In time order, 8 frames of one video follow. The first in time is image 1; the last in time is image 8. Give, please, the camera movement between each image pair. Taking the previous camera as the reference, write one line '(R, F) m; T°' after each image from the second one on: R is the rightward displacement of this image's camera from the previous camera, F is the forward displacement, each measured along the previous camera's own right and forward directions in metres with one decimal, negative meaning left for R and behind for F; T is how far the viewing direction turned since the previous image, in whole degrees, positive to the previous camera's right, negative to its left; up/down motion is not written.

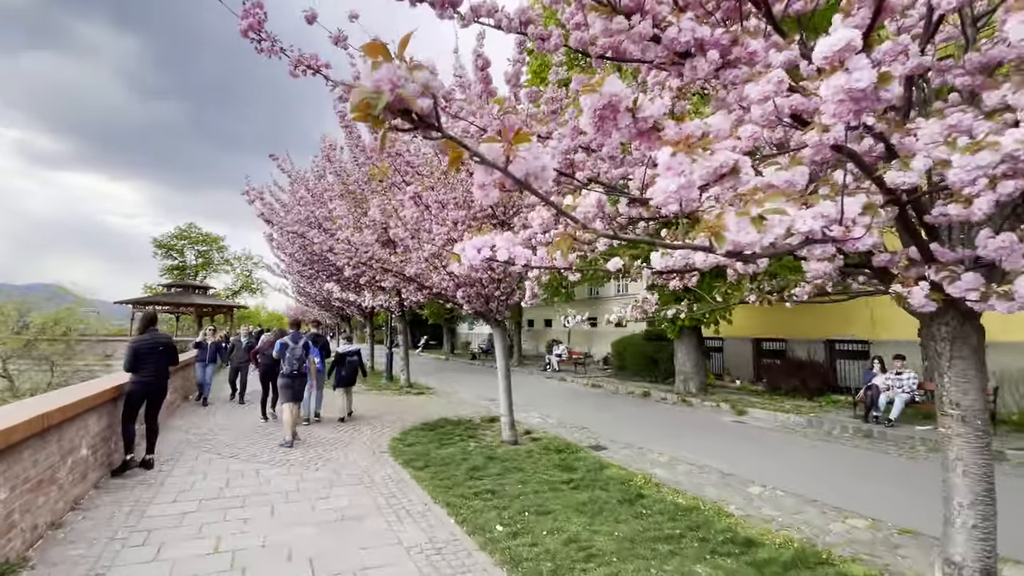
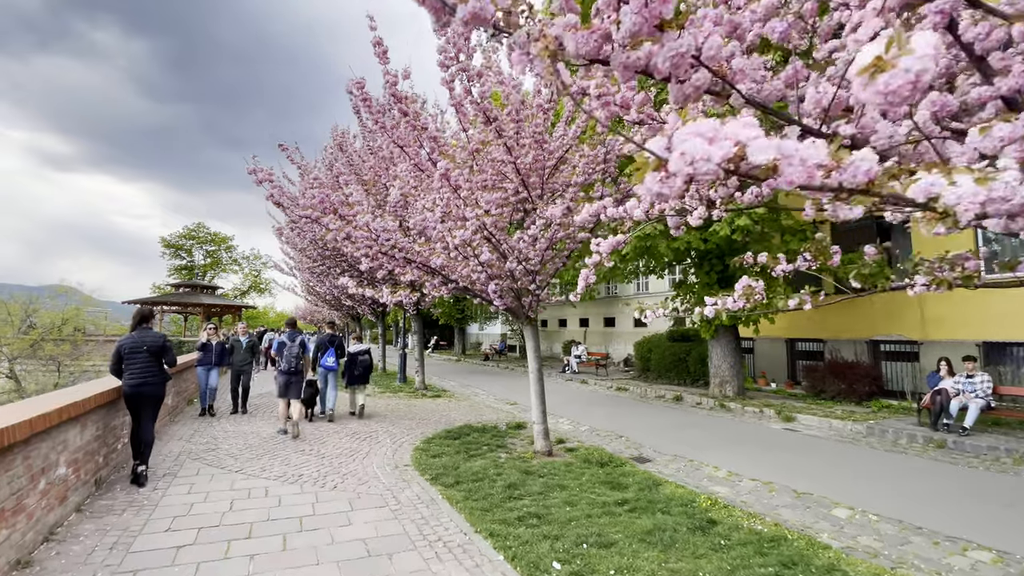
(-0.5, +0.9) m; -1°
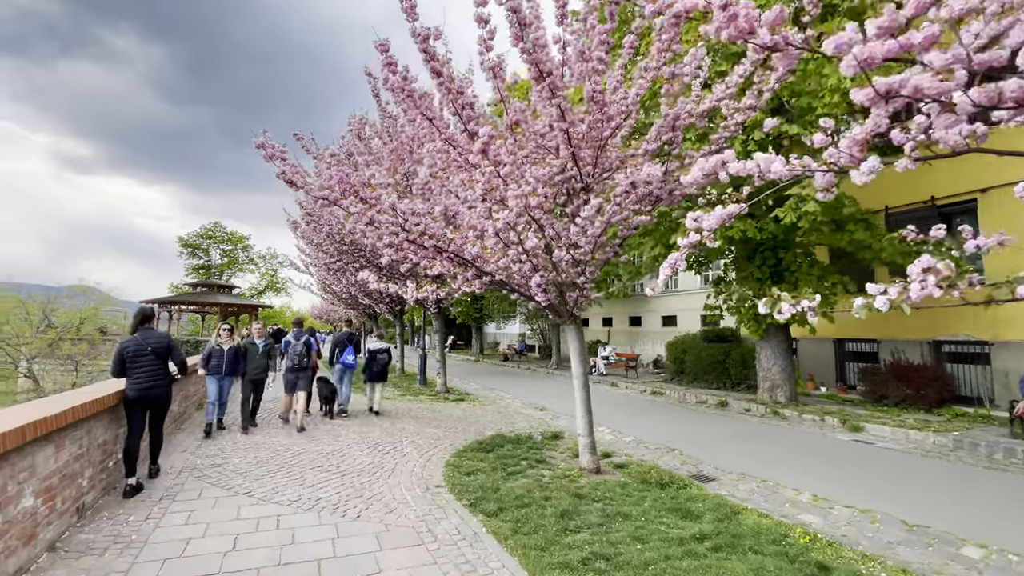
(-0.4, +1.0) m; -2°
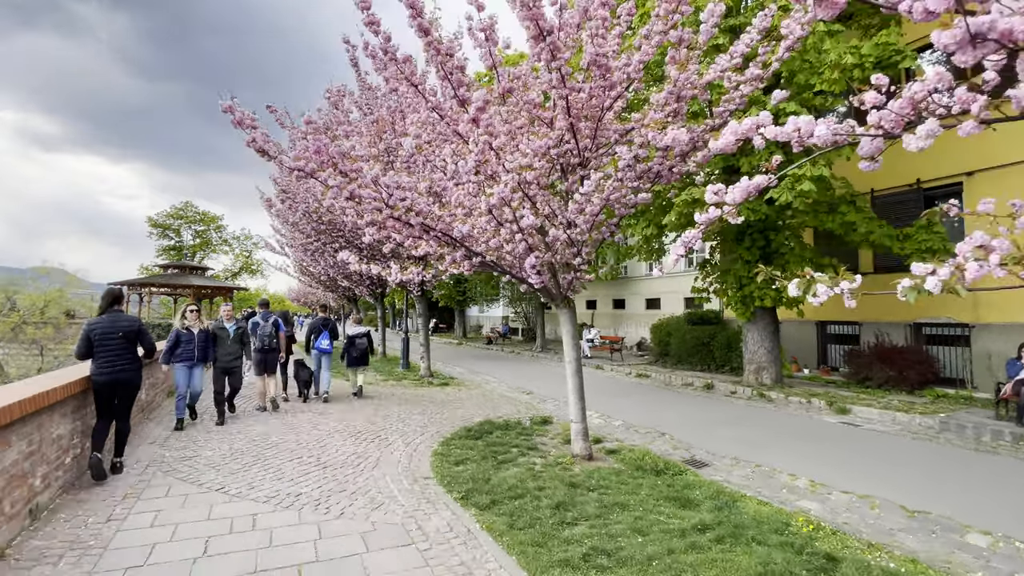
(-0.1, +0.4) m; +2°
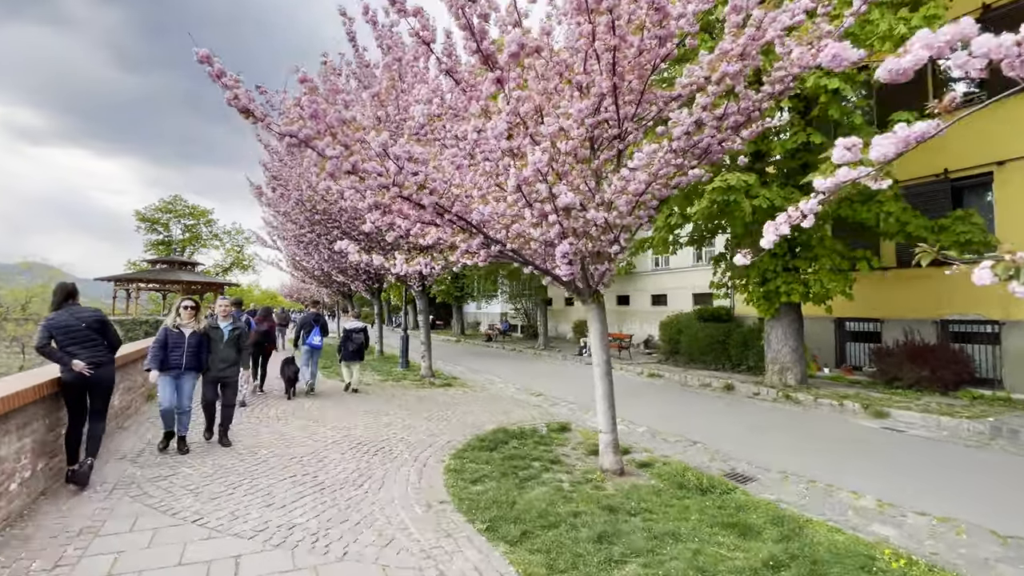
(-0.4, +0.8) m; +1°
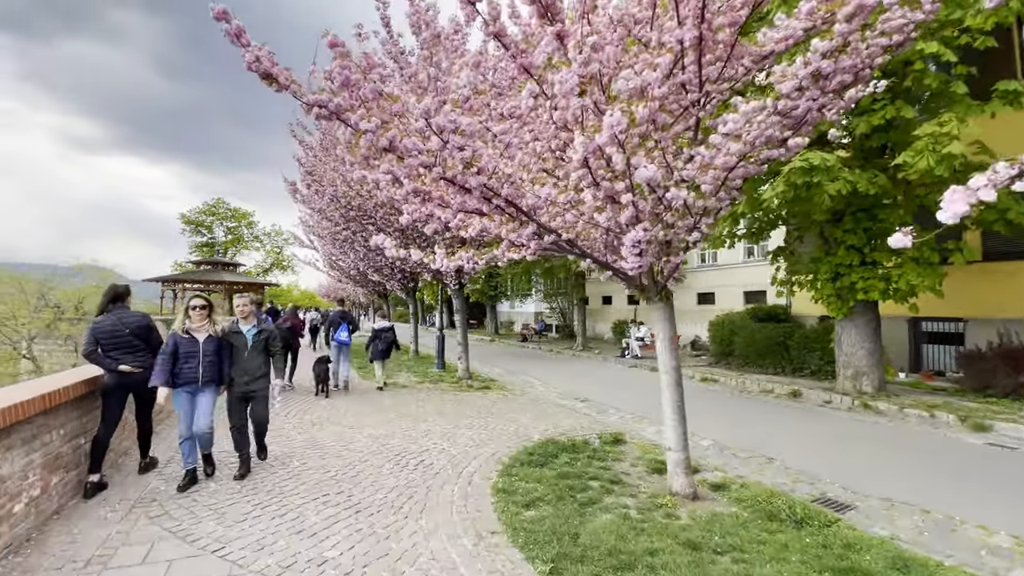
(-0.3, +0.7) m; -4°
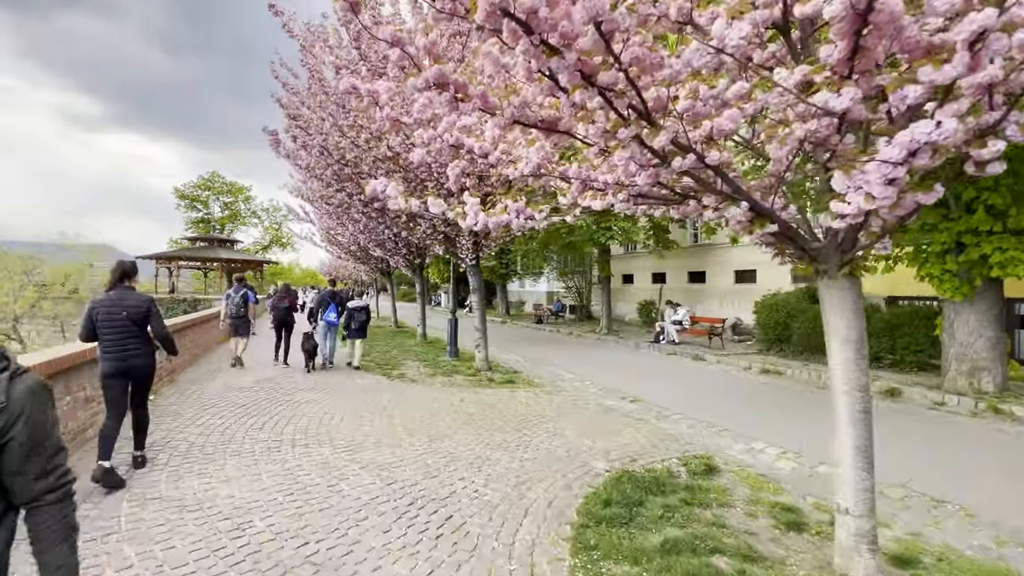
(-0.6, +2.1) m; 0°
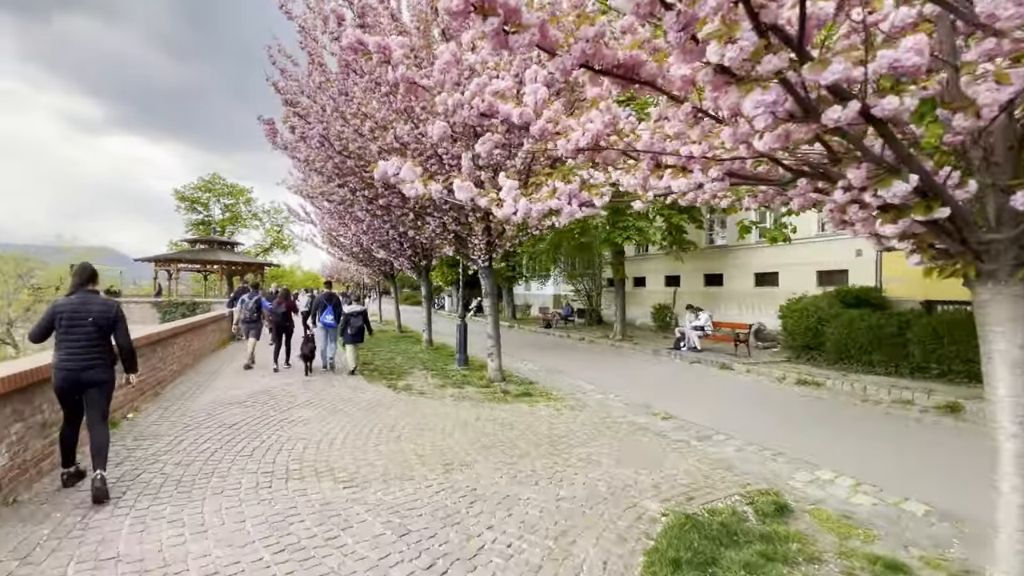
(-0.3, +0.8) m; 0°
